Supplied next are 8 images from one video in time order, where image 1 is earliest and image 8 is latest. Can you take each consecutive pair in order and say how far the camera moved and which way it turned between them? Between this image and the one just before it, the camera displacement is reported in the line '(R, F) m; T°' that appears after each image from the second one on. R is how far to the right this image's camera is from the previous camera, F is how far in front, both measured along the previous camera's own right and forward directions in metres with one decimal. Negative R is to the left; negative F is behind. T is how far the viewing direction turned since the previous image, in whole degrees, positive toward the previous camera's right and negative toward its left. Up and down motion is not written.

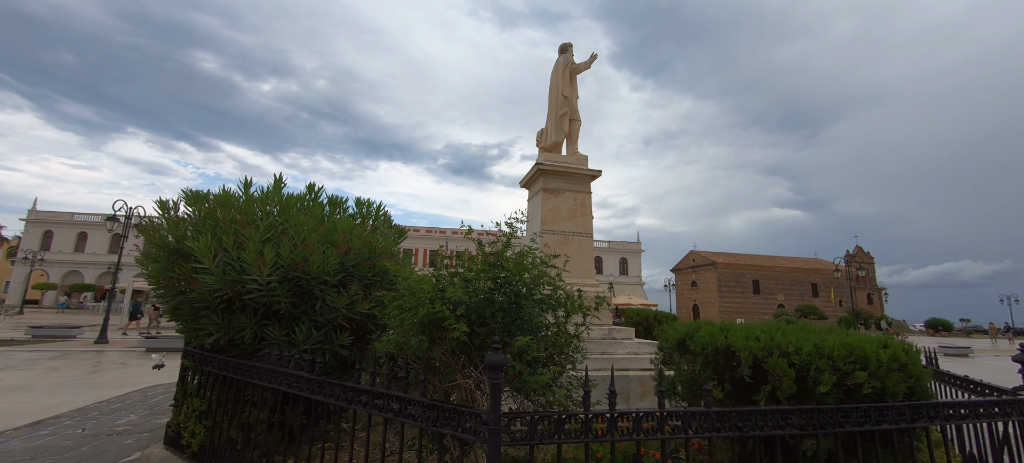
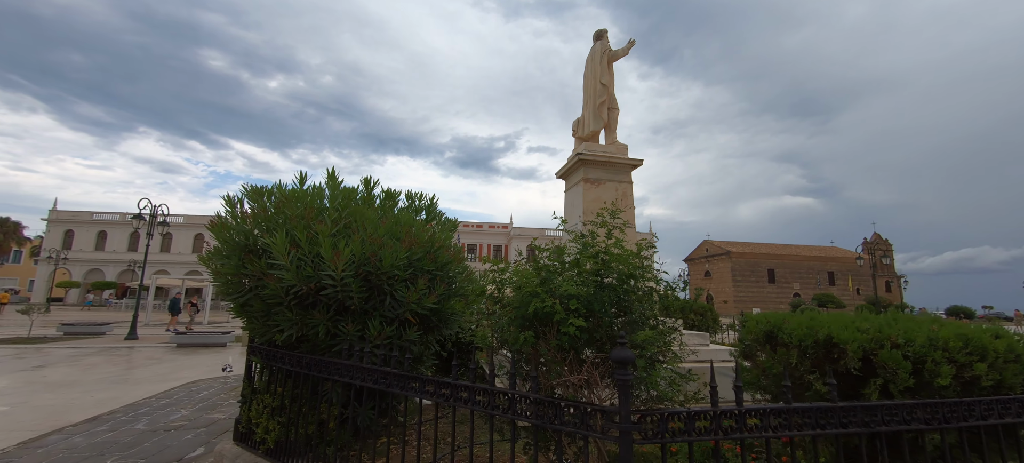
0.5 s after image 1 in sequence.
(-0.5, +0.1) m; -1°
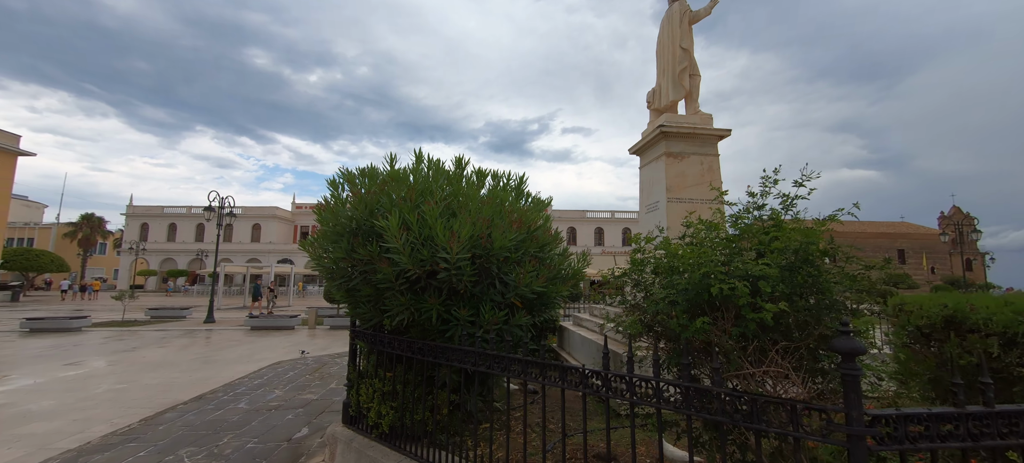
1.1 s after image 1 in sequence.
(-0.6, +0.2) m; -5°
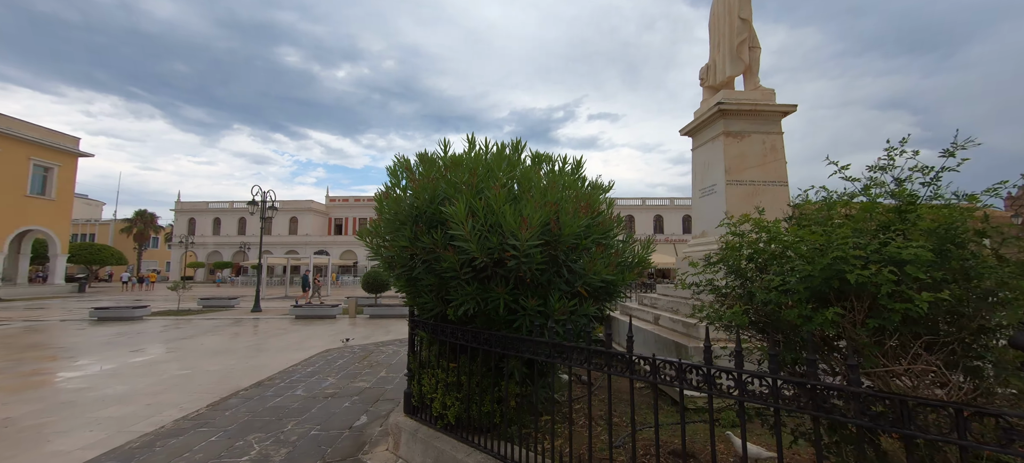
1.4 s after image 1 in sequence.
(-0.3, +0.1) m; -4°
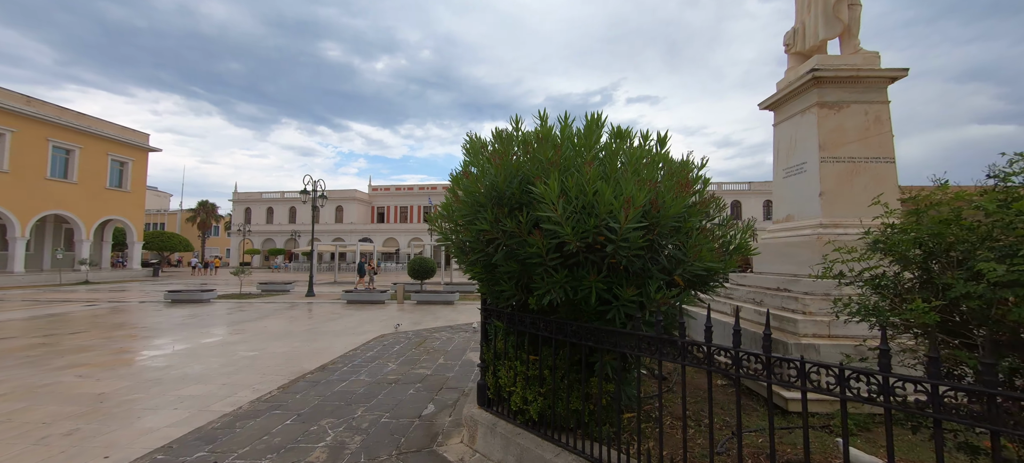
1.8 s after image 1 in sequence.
(-0.4, +0.2) m; -5°
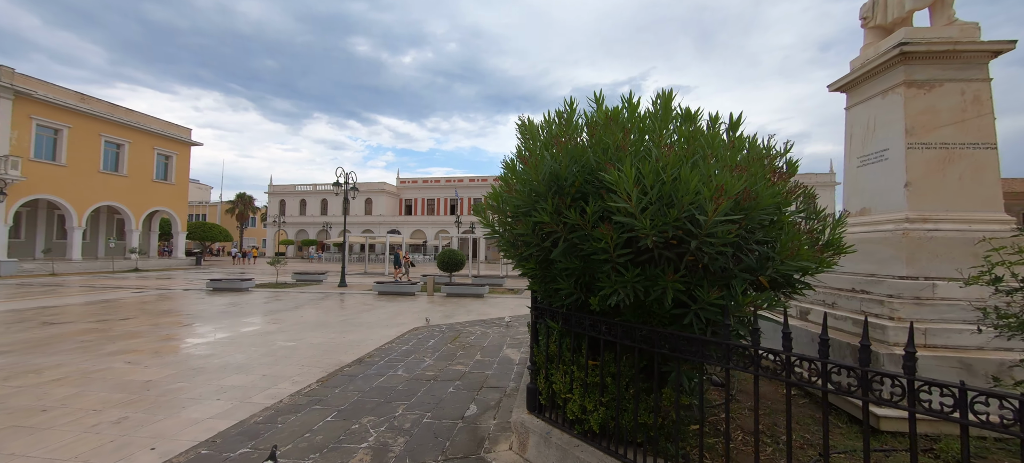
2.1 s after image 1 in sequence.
(-0.2, +0.2) m; -4°
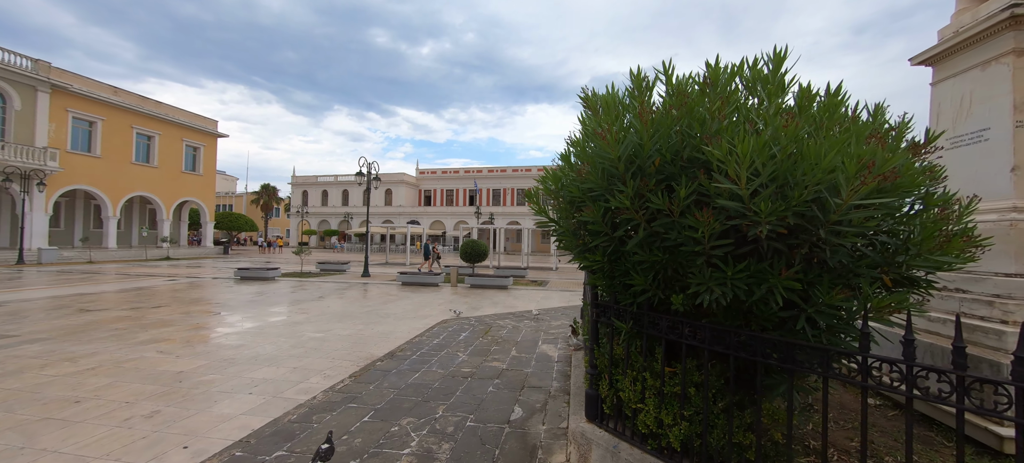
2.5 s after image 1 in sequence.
(-0.3, +0.3) m; -2°
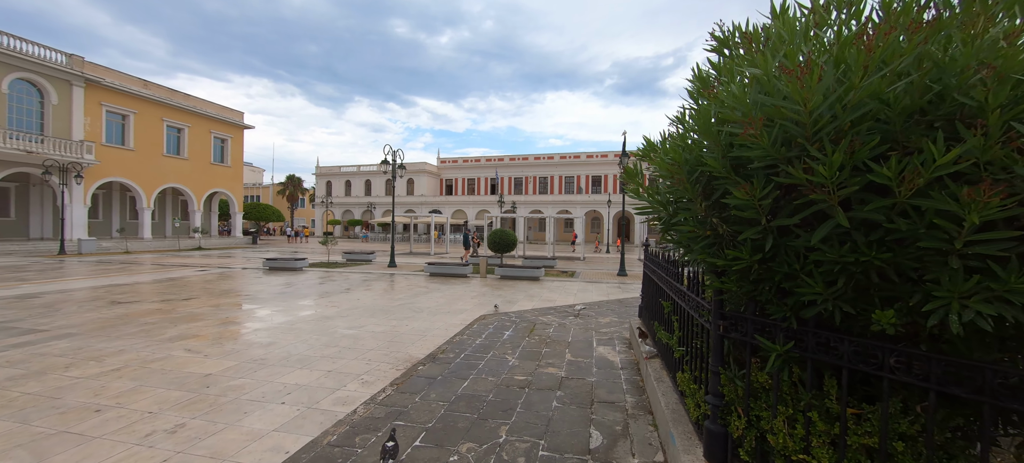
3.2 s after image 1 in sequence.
(-0.4, +0.6) m; -3°
